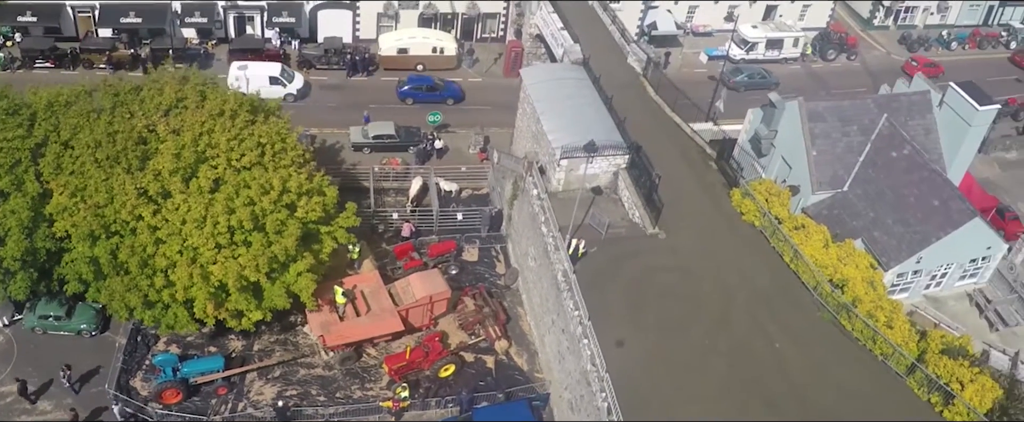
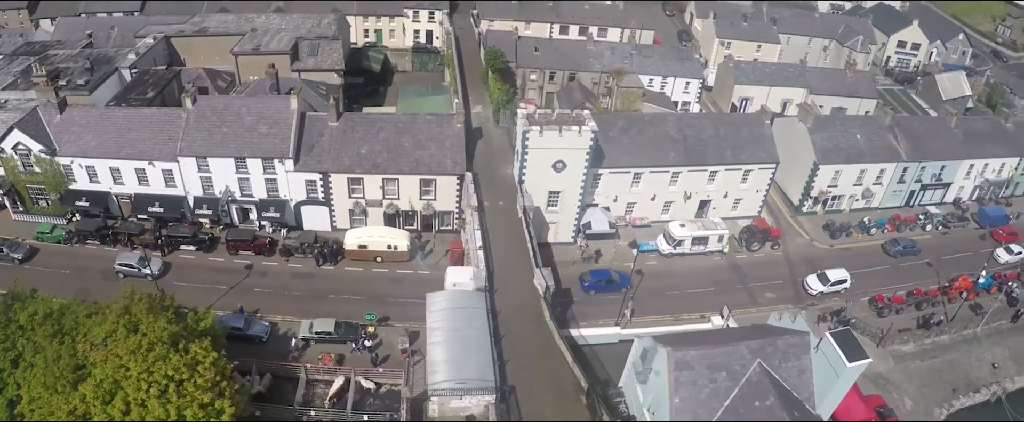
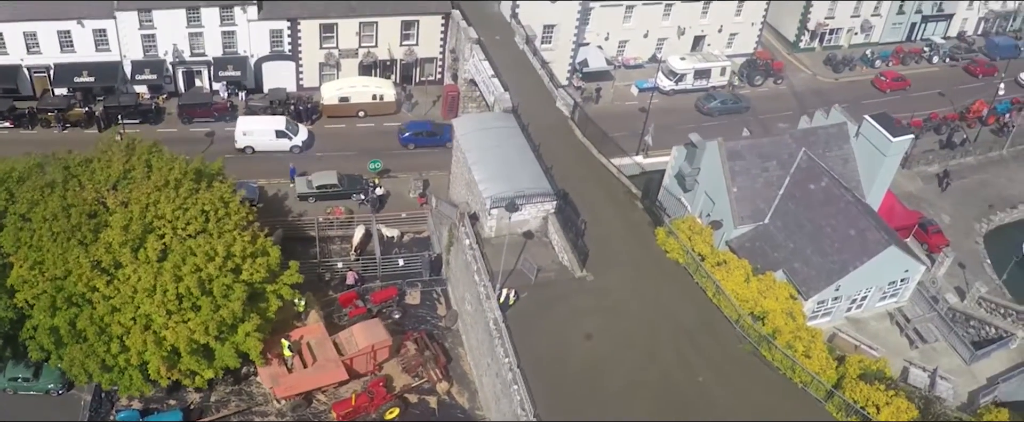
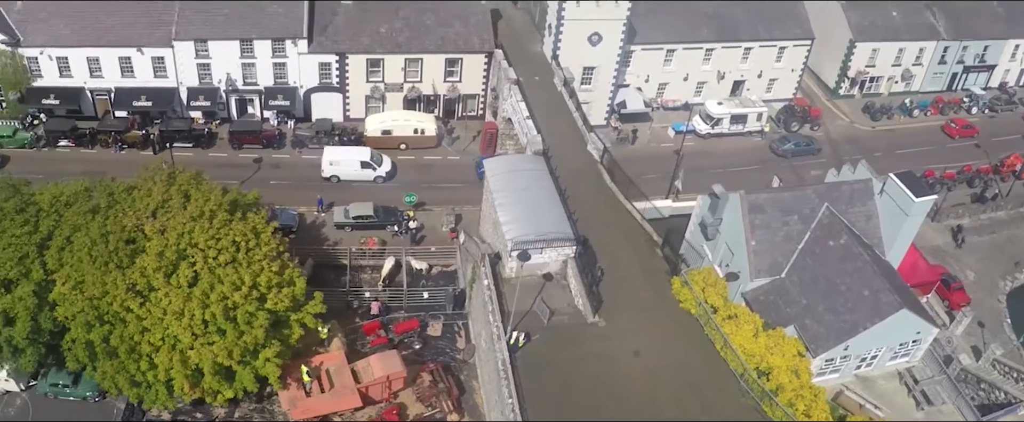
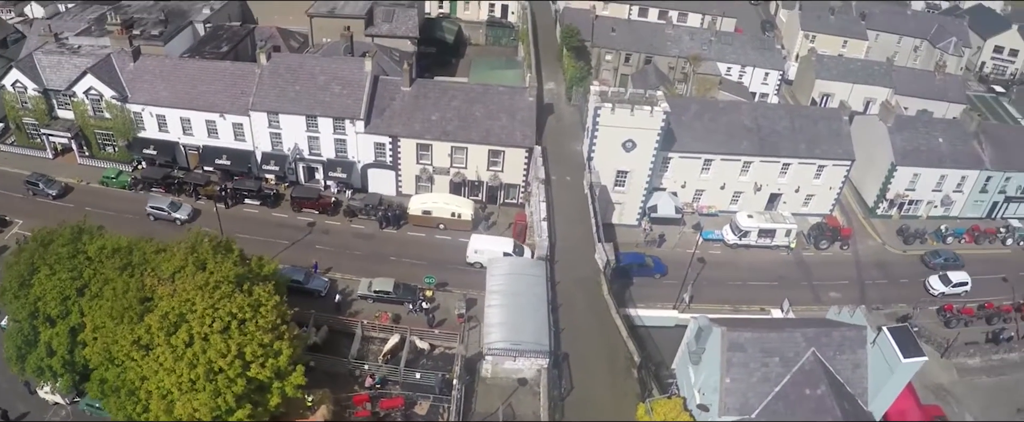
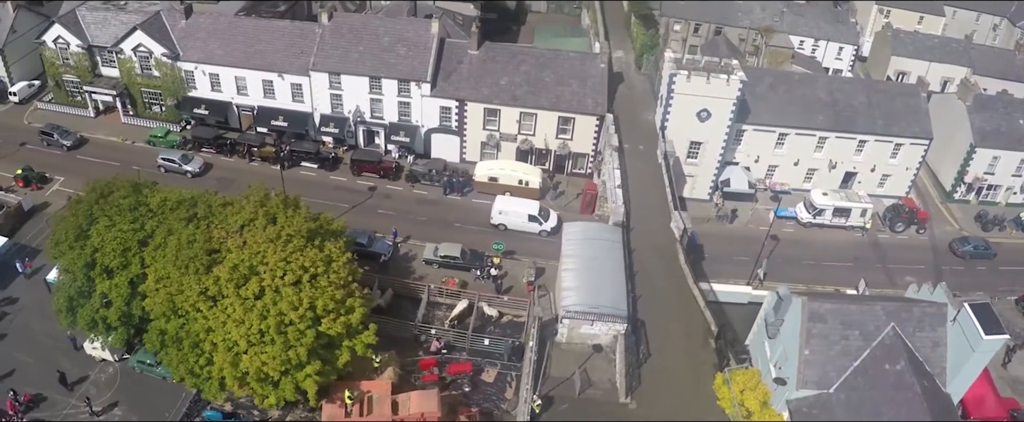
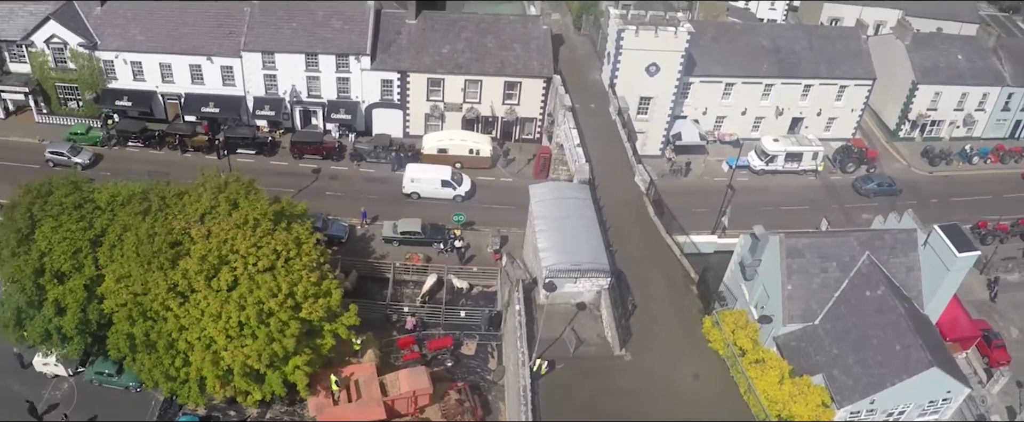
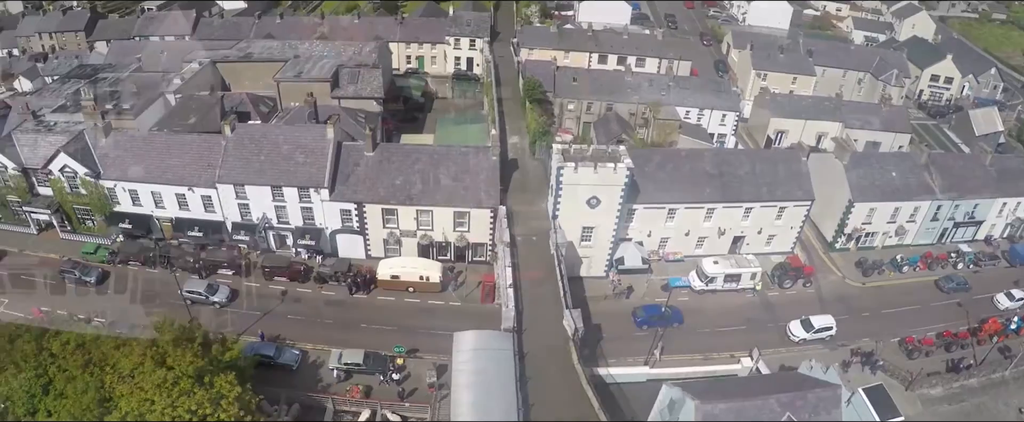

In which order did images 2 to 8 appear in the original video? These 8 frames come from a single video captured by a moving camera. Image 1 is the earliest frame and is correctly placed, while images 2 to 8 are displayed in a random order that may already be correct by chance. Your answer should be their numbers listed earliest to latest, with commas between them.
3, 4, 7, 6, 5, 2, 8
